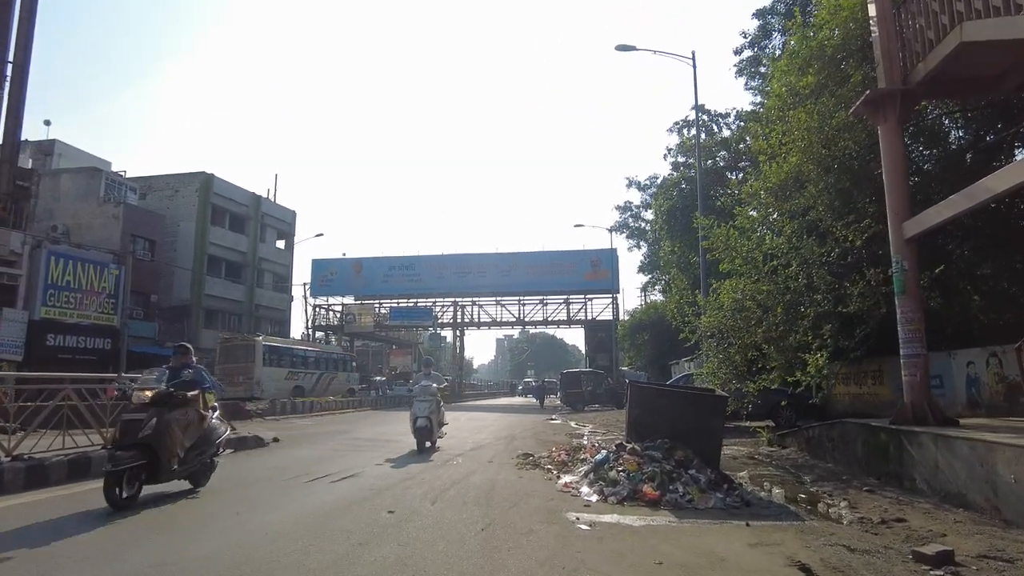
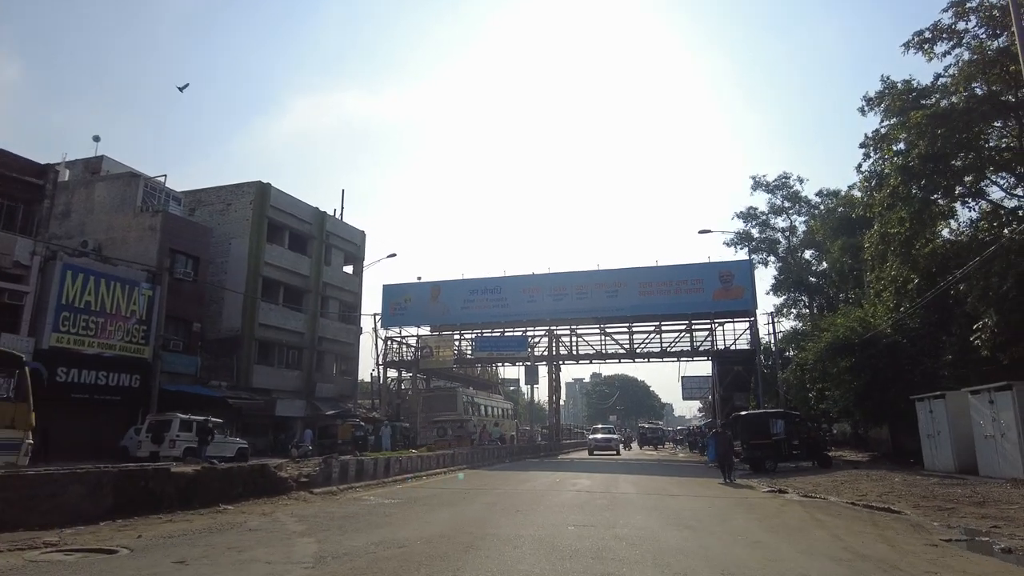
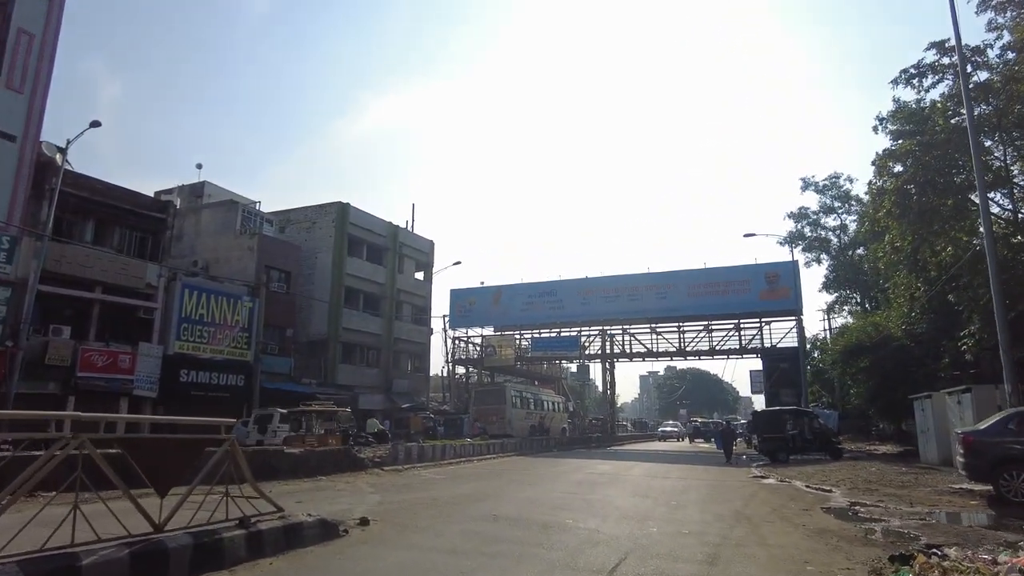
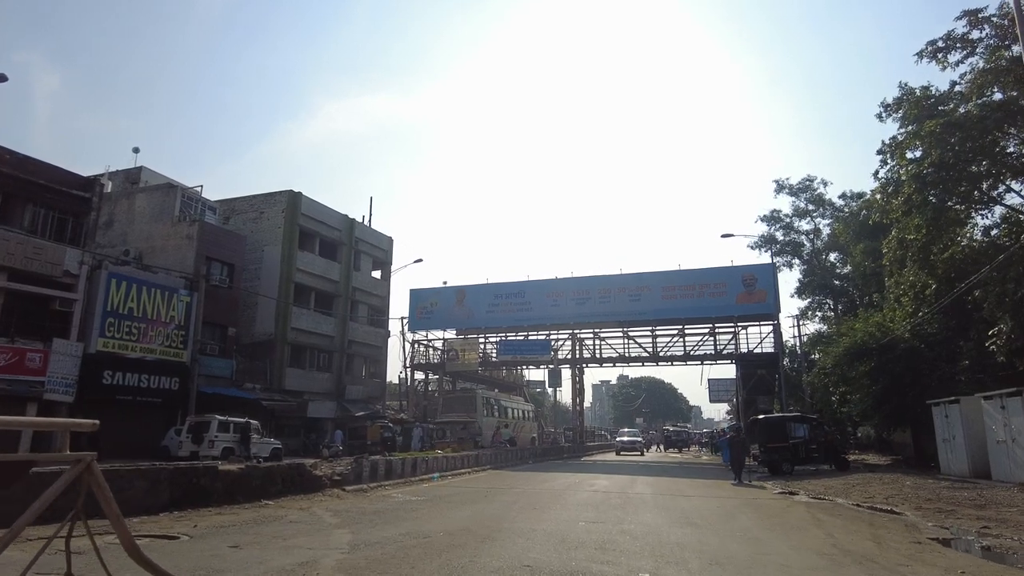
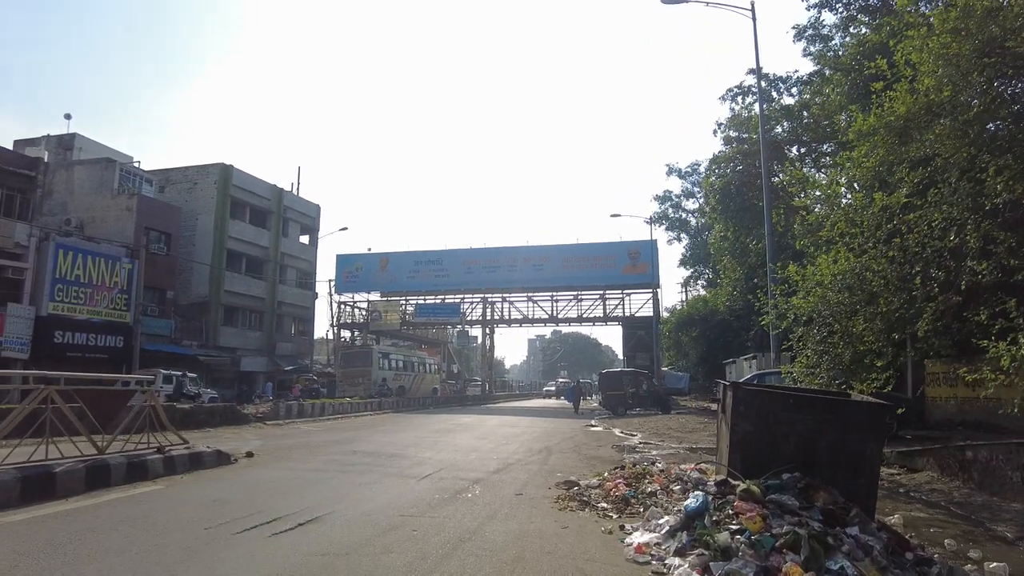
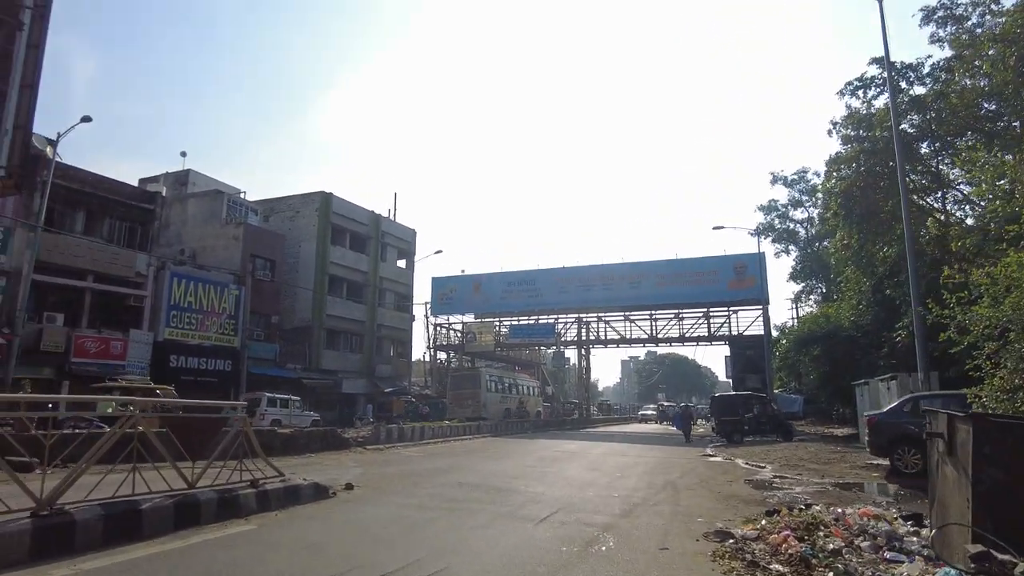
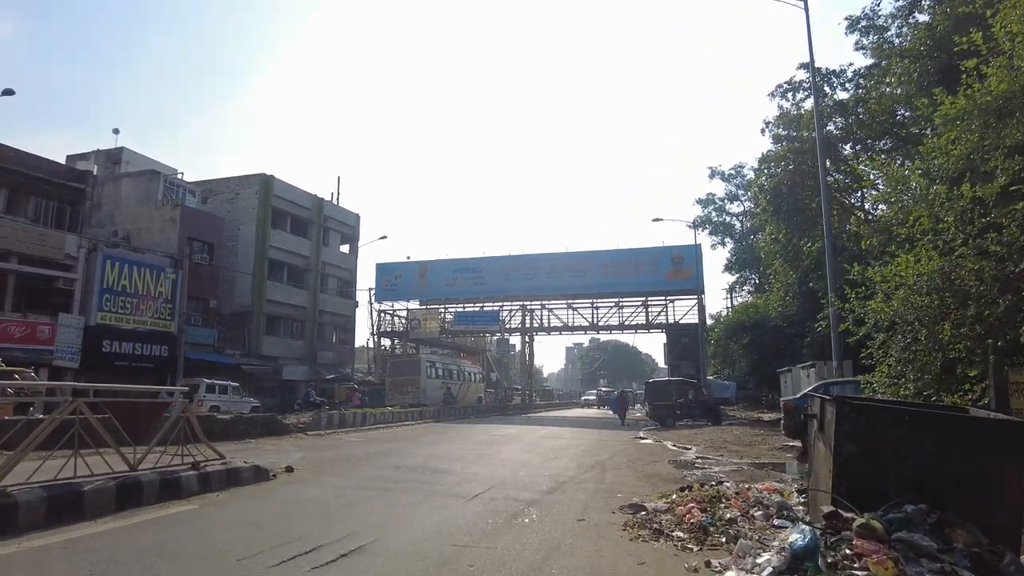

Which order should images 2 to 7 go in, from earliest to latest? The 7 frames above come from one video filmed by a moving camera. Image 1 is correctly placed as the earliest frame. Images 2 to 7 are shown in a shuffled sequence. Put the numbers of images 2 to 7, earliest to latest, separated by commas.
5, 7, 6, 3, 4, 2
